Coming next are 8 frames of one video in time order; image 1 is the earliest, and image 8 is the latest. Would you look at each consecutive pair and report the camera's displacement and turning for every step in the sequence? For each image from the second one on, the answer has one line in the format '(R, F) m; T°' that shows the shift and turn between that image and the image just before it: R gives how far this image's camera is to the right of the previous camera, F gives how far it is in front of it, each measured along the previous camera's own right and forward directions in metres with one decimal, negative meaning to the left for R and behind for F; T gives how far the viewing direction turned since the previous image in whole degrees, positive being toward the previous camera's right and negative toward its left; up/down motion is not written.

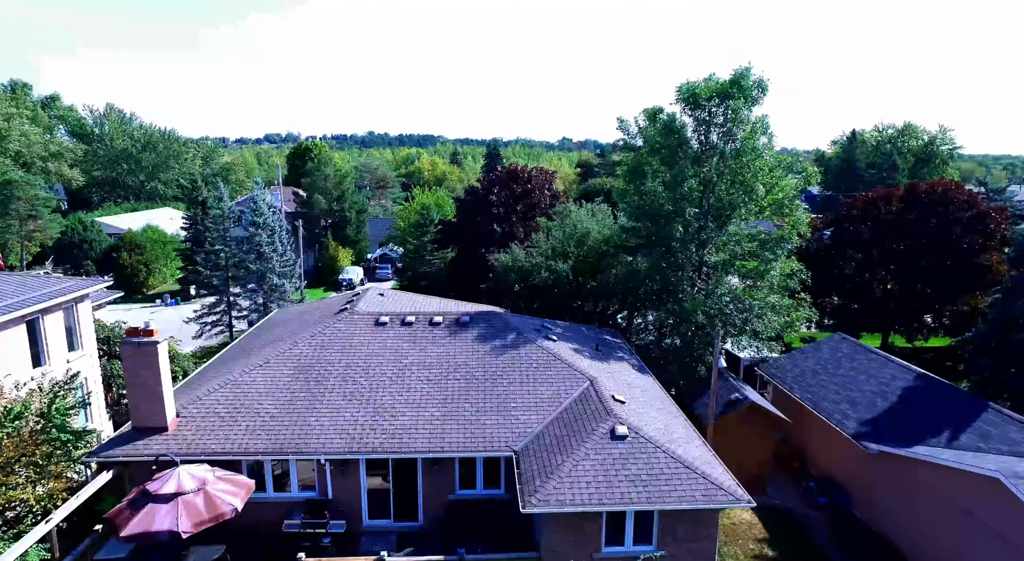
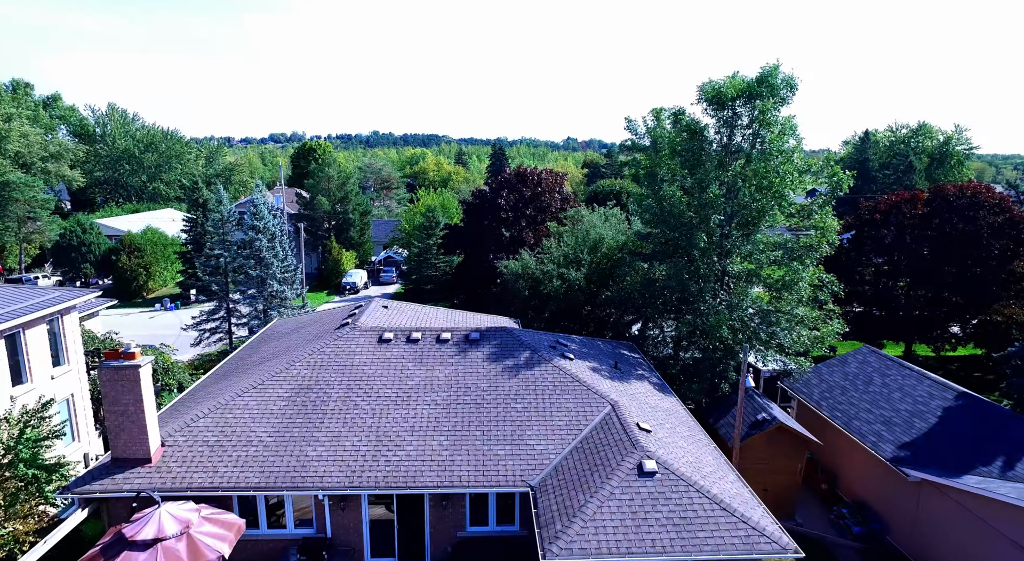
(-0.2, +1.1) m; 0°
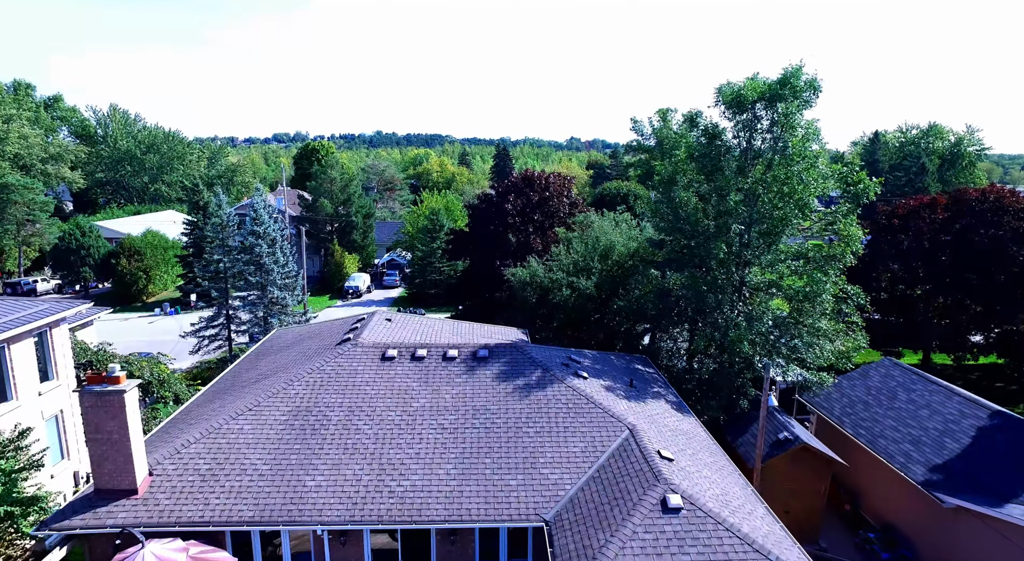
(-0.2, +0.8) m; 0°
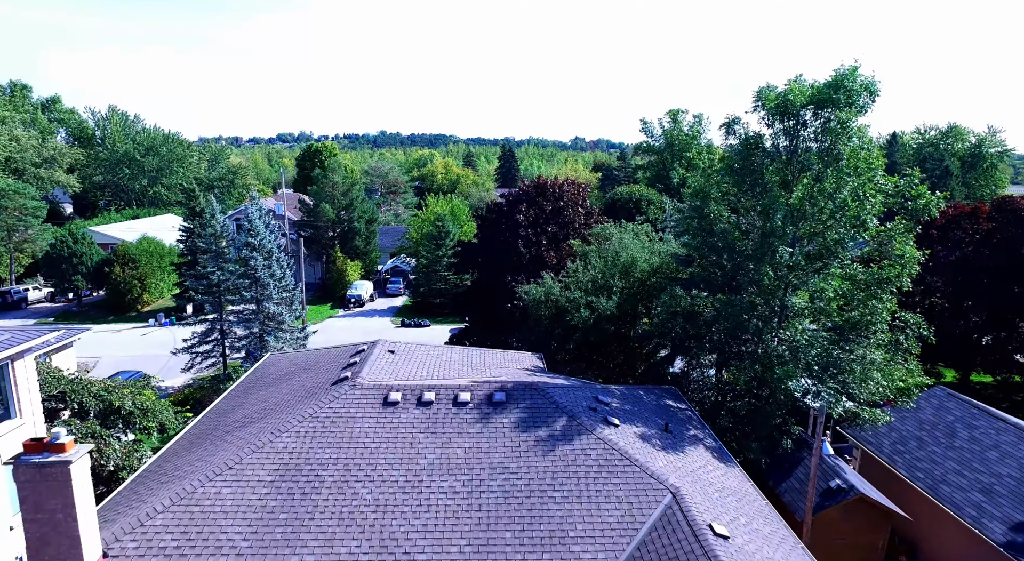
(-0.3, +1.9) m; 0°
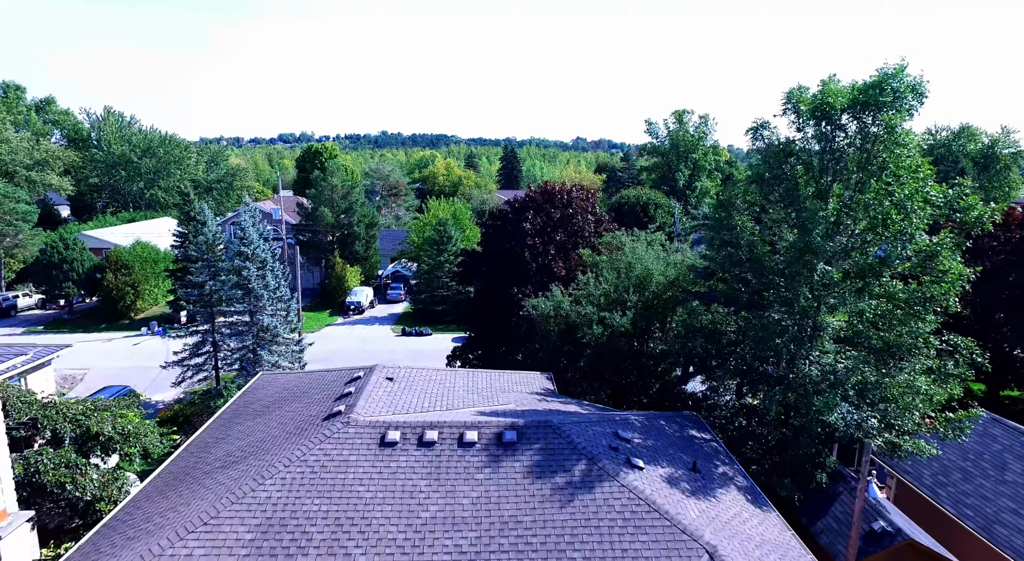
(-0.2, +1.4) m; 0°
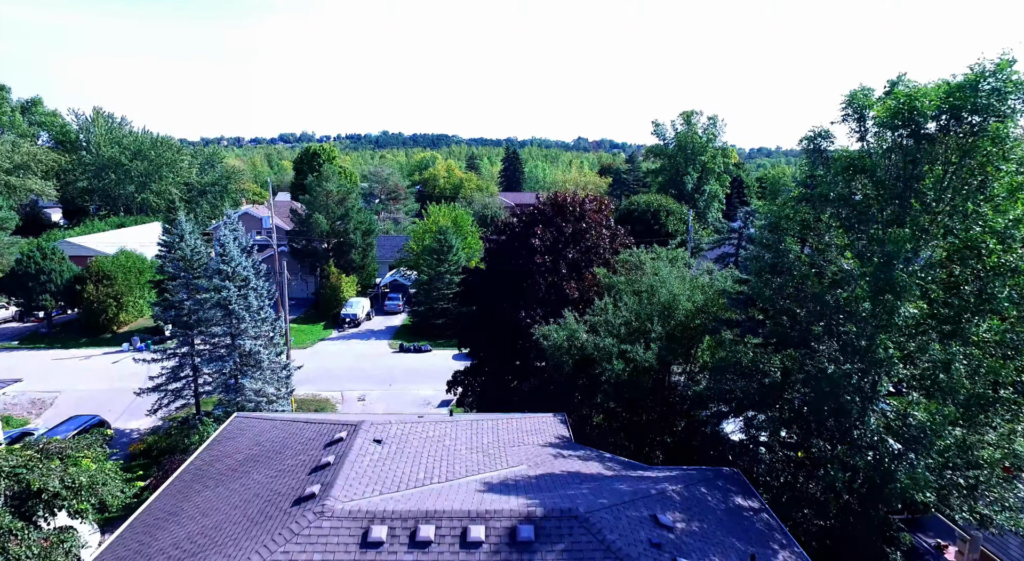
(-0.2, +2.4) m; 0°
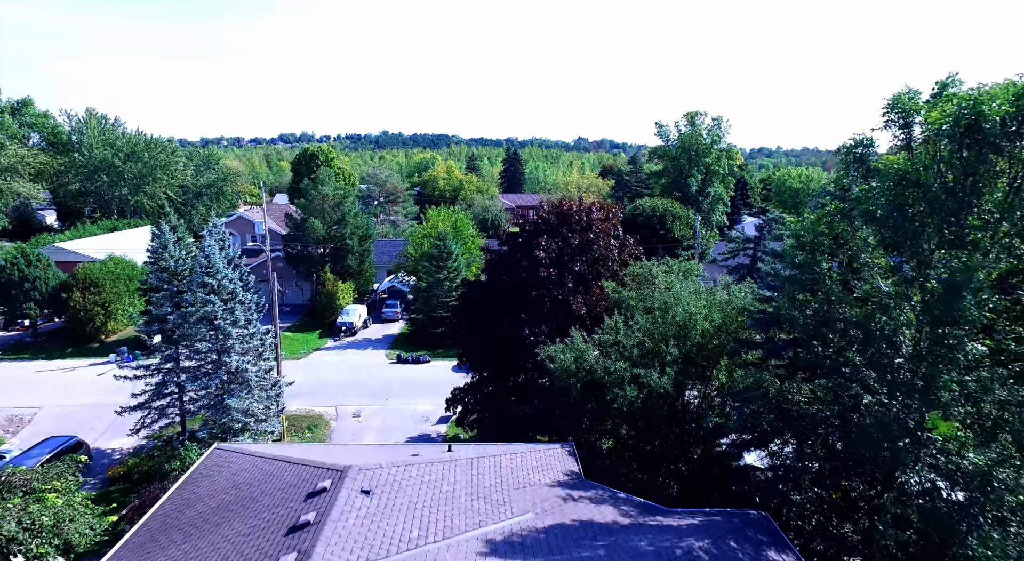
(-0.1, +1.4) m; 0°
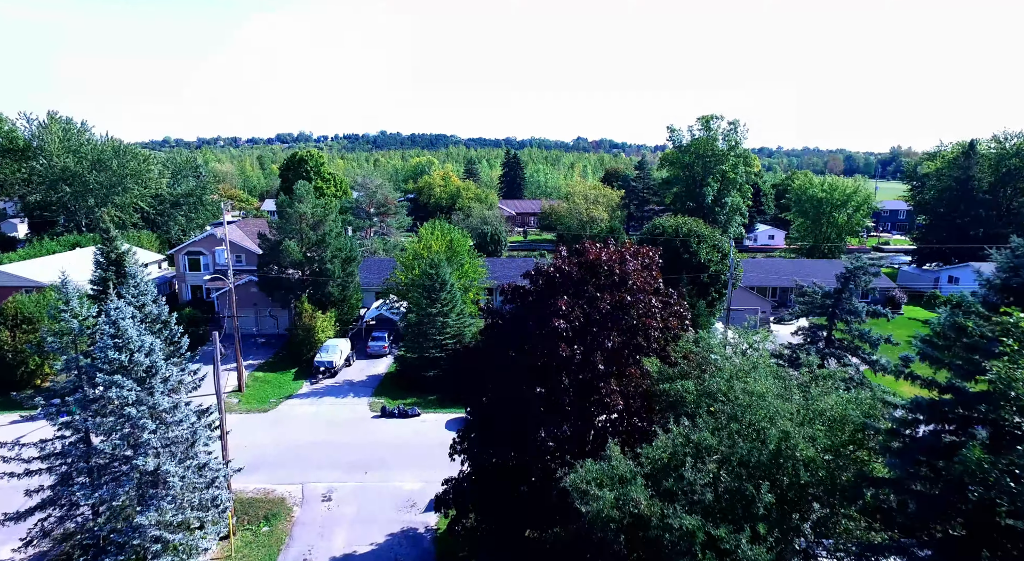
(-0.3, +5.5) m; 0°
